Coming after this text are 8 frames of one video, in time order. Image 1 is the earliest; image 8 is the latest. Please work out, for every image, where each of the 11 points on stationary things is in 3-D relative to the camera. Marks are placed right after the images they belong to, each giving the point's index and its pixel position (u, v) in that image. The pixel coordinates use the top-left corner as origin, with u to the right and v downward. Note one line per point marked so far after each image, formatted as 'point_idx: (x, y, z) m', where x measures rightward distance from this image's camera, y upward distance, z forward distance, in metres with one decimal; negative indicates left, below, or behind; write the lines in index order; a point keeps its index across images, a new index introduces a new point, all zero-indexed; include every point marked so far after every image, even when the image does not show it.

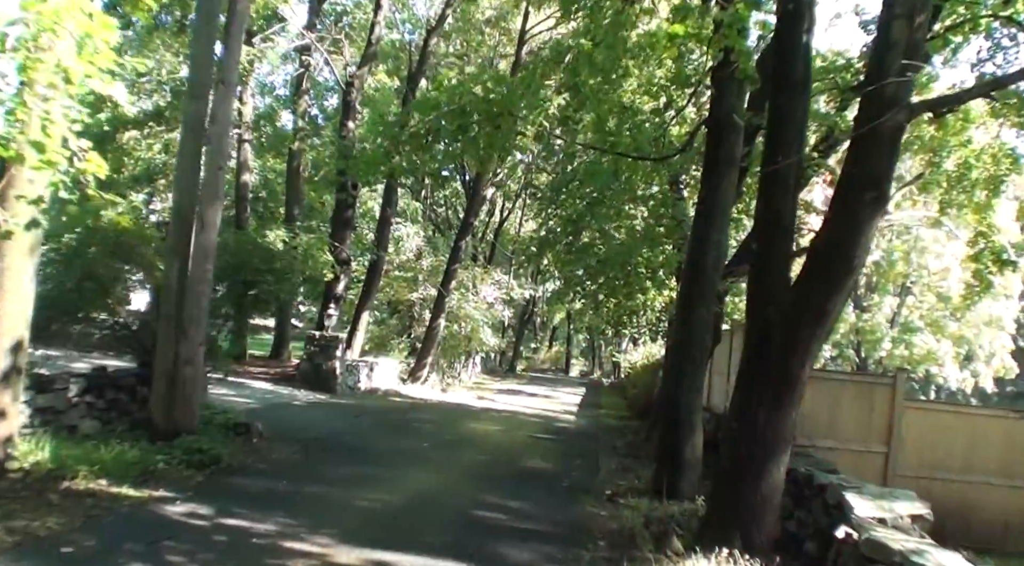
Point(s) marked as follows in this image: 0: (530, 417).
0: (+0.4, -3.6, +20.0) m
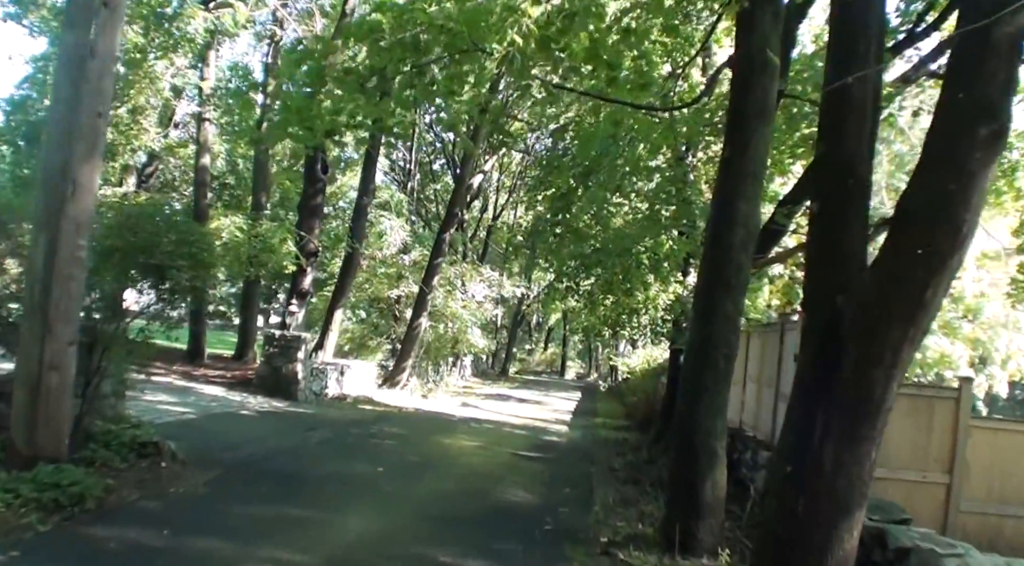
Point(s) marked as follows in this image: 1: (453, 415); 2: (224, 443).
0: (+0.1, -3.5, +18.0) m
1: (-1.6, -3.4, +19.2) m
2: (-3.7, -2.0, +9.8) m
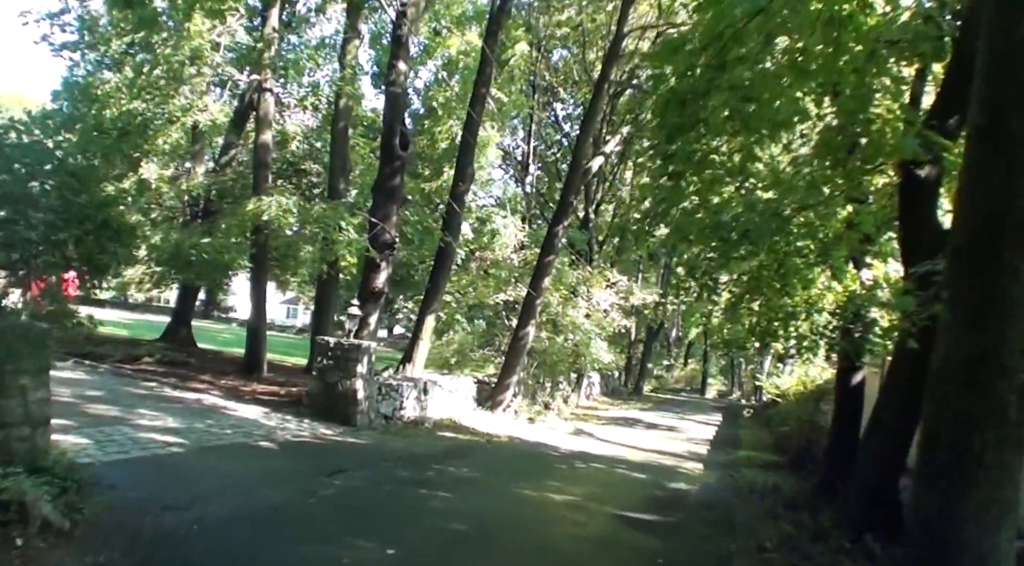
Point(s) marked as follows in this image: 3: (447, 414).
0: (+2.3, -3.4, +14.2) m
1: (+0.8, -3.4, +15.7) m
2: (-3.0, -1.9, +6.8) m
3: (-1.6, -2.8, +16.4) m
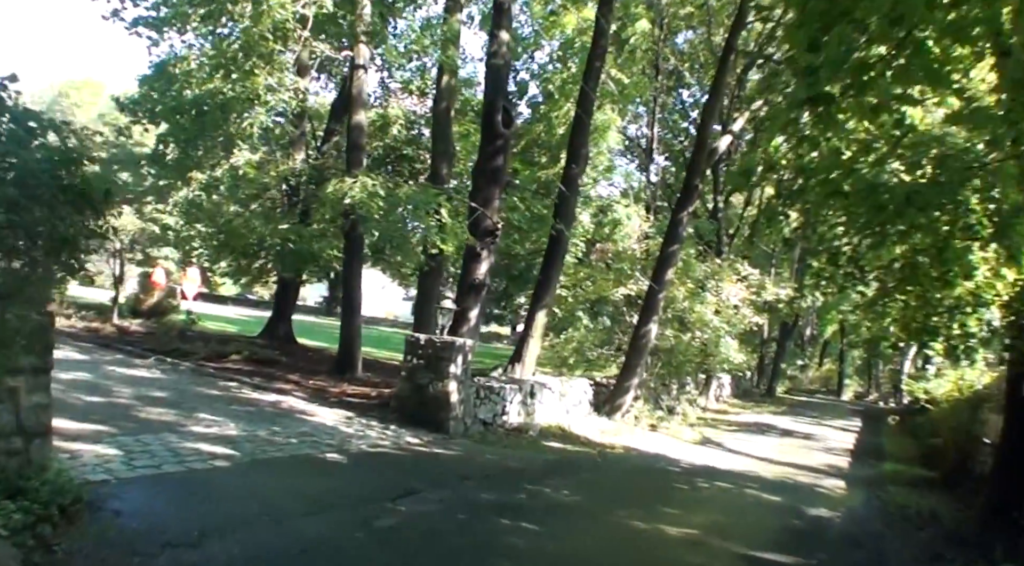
0: (+4.2, -3.2, +11.9) m
1: (+3.0, -3.2, +13.6) m
2: (-2.3, -1.7, +5.5) m
3: (+0.7, -2.7, +14.7) m
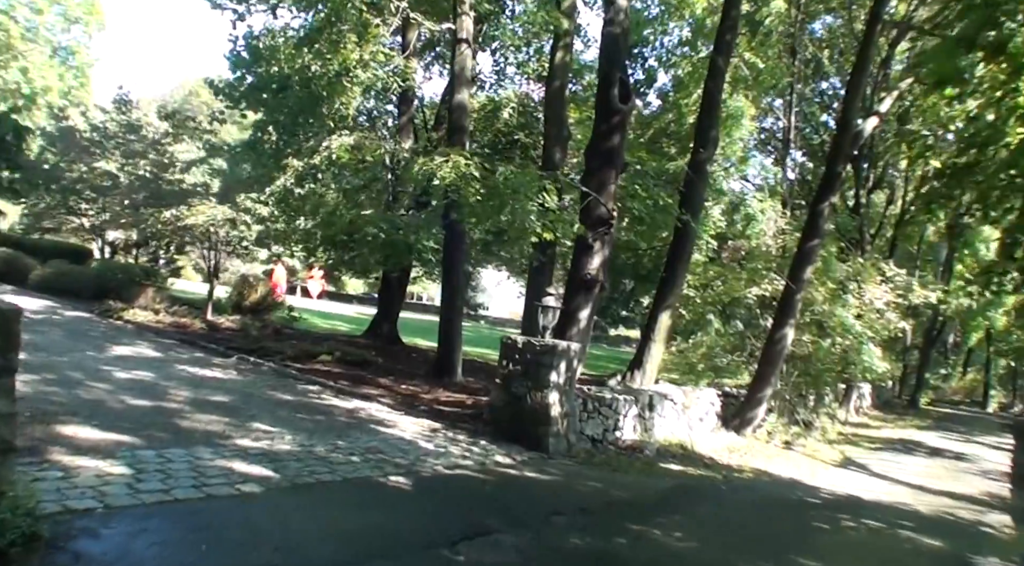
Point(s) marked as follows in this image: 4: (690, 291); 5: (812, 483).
0: (+5.6, -3.2, +9.4) m
1: (+4.8, -3.2, +11.3) m
2: (-1.8, -1.6, +4.3) m
3: (+2.7, -2.6, +12.8) m
4: (+4.6, -0.2, +19.1) m
5: (+5.2, -3.3, +12.5) m
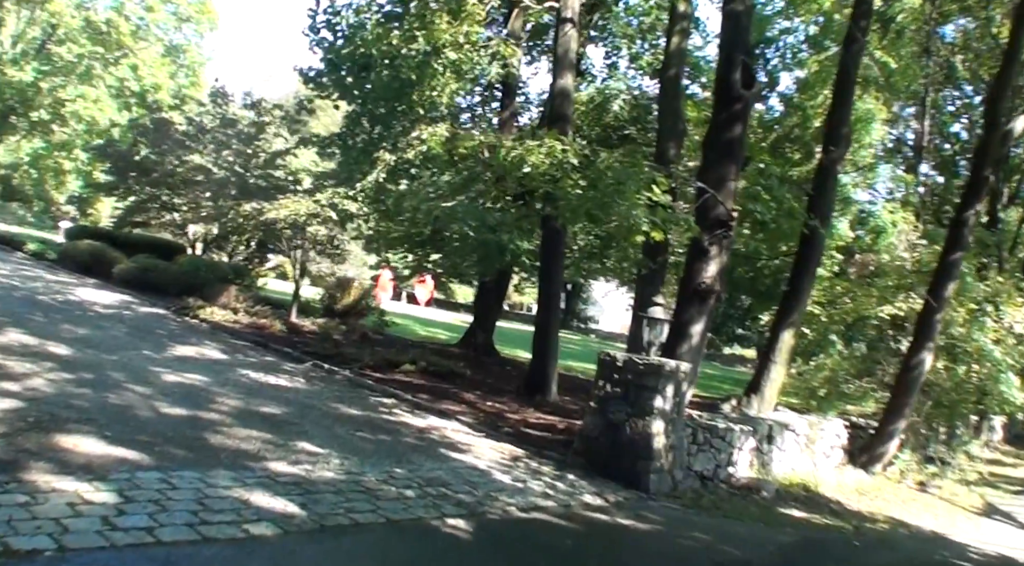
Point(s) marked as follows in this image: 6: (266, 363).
0: (+6.5, -3.4, +7.1) m
1: (+5.9, -3.4, +9.1) m
2: (-1.6, -1.5, +3.1) m
3: (+4.2, -2.8, +10.9) m
4: (+7.0, -0.6, +16.8) m
5: (+6.5, -3.6, +10.1) m
6: (-3.9, -1.3, +11.9) m
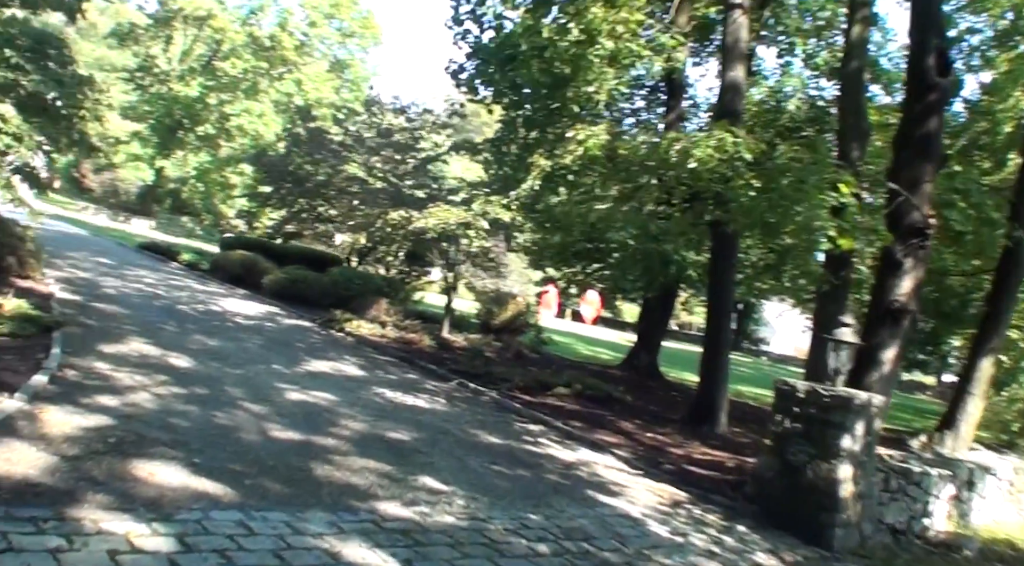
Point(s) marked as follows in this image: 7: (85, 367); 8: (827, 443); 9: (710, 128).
0: (+7.6, -3.6, +4.3) m
1: (+7.4, -3.6, +6.4) m
2: (-1.1, -1.5, +2.2) m
3: (+6.1, -3.0, +8.6) m
4: (+10.1, -1.0, +13.8) m
5: (+8.2, -3.8, +7.3) m
6: (-1.5, -1.5, +11.3) m
7: (-3.4, -0.7, +6.0) m
8: (+2.9, -1.4, +6.5) m
9: (+2.5, +2.0, +9.5) m
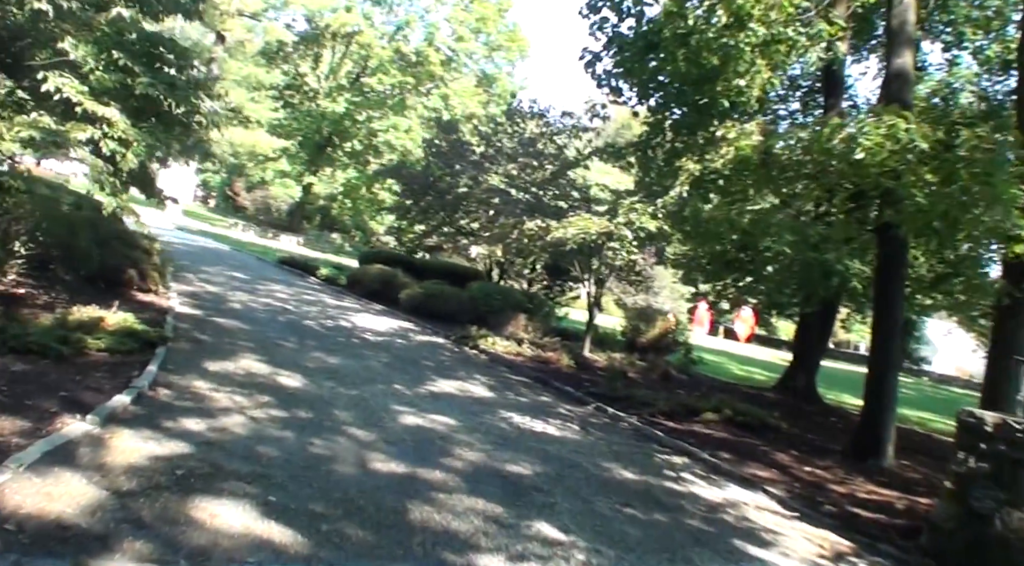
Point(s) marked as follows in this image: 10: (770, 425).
0: (+8.0, -3.6, +2.0) m
1: (+8.2, -3.7, +4.0) m
2: (-0.9, -1.5, +1.5) m
3: (+7.3, -3.2, +6.4) m
4: (+12.3, -1.3, +10.8) m
5: (+9.2, -3.9, +4.8) m
6: (+0.3, -1.7, +10.5) m
7: (-2.5, -0.8, +5.6) m
8: (+3.8, -1.6, +5.0) m
9: (+4.0, +1.8, +8.1) m
10: (+3.7, -2.1, +11.0) m
